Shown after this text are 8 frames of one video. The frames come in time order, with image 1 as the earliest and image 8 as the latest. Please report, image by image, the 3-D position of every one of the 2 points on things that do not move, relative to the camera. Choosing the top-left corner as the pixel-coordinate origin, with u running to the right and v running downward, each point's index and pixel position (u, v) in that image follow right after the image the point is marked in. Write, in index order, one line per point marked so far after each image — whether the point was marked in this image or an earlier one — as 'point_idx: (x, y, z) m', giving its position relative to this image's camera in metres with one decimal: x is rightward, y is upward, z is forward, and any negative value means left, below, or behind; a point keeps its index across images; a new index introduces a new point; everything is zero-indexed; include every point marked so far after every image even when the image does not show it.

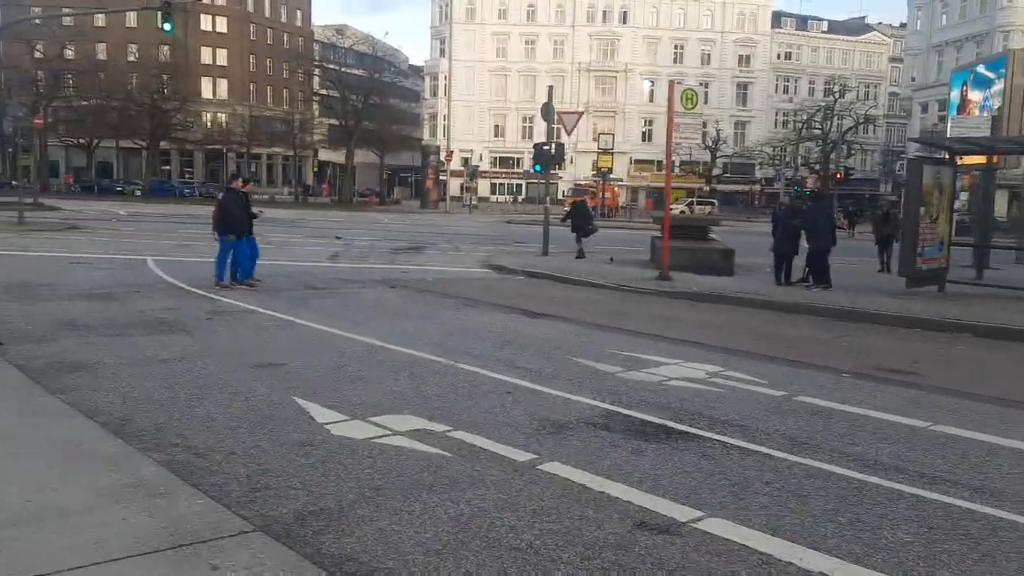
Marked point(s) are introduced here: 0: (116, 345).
0: (-4.0, -0.6, +8.8) m
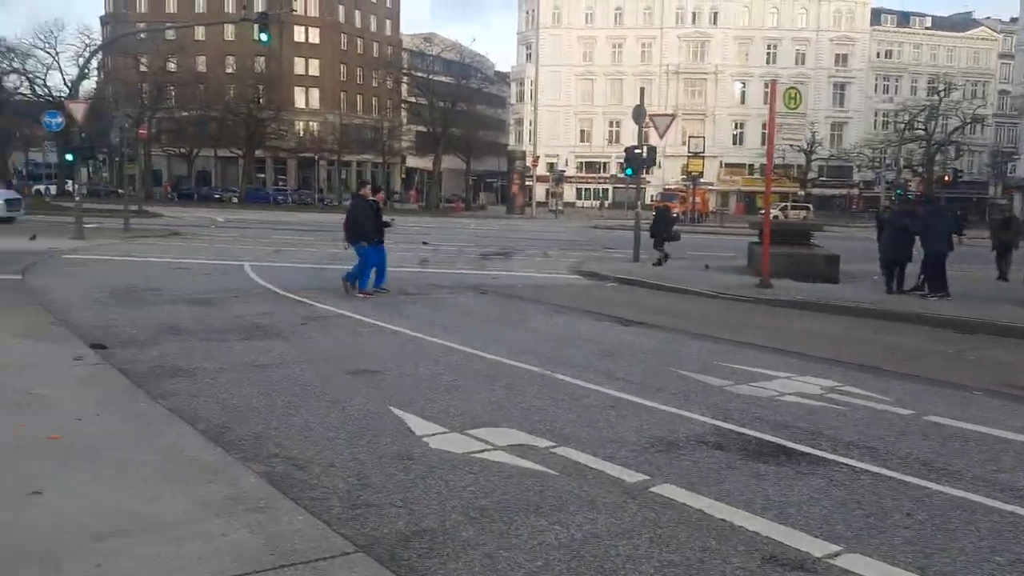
0: (-3.0, -0.6, +8.8) m
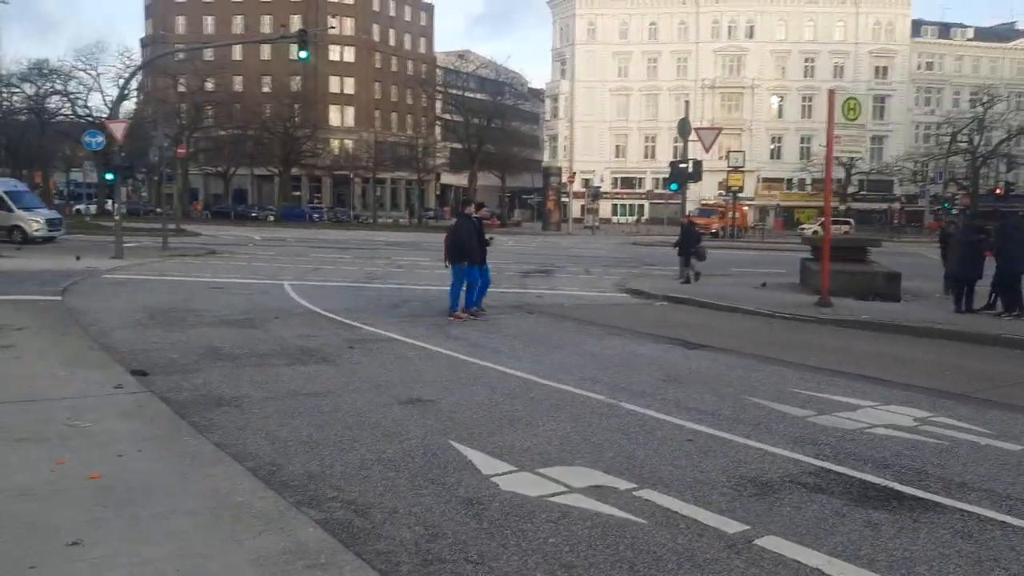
0: (-2.5, -0.9, +8.4) m
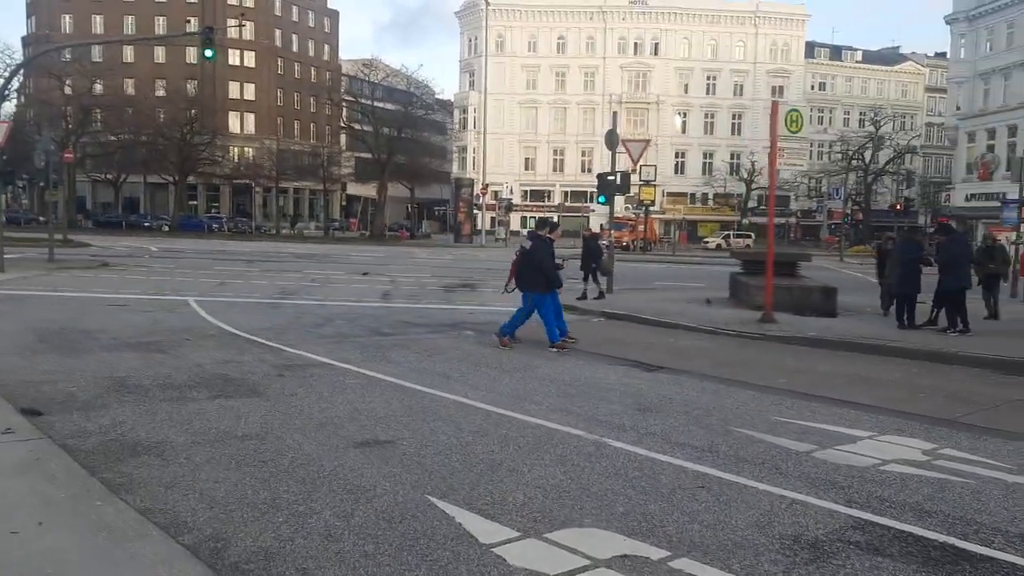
0: (-2.8, -1.1, +7.2) m
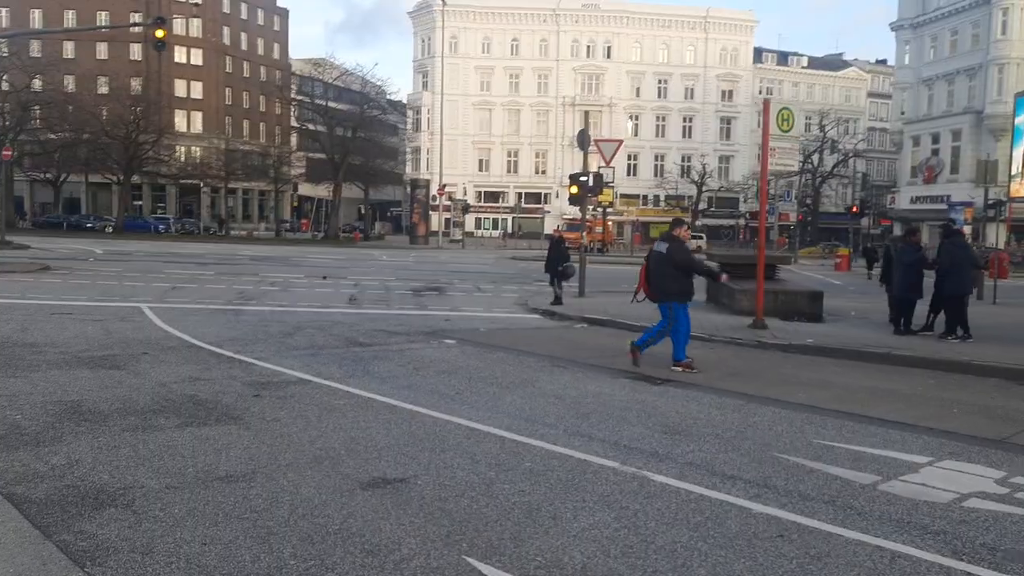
0: (-2.6, -1.1, +6.2) m
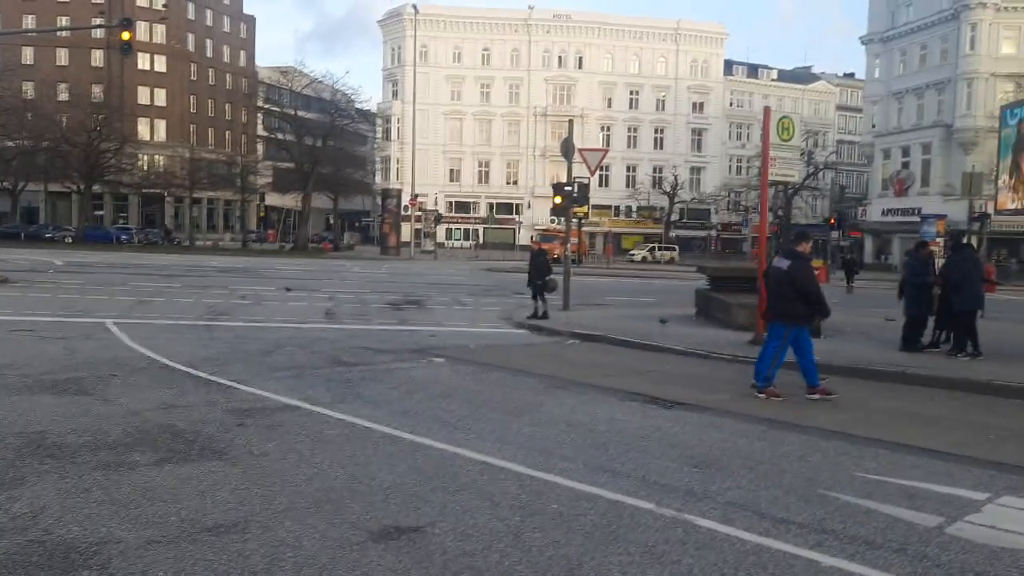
0: (-2.5, -1.3, +5.5) m
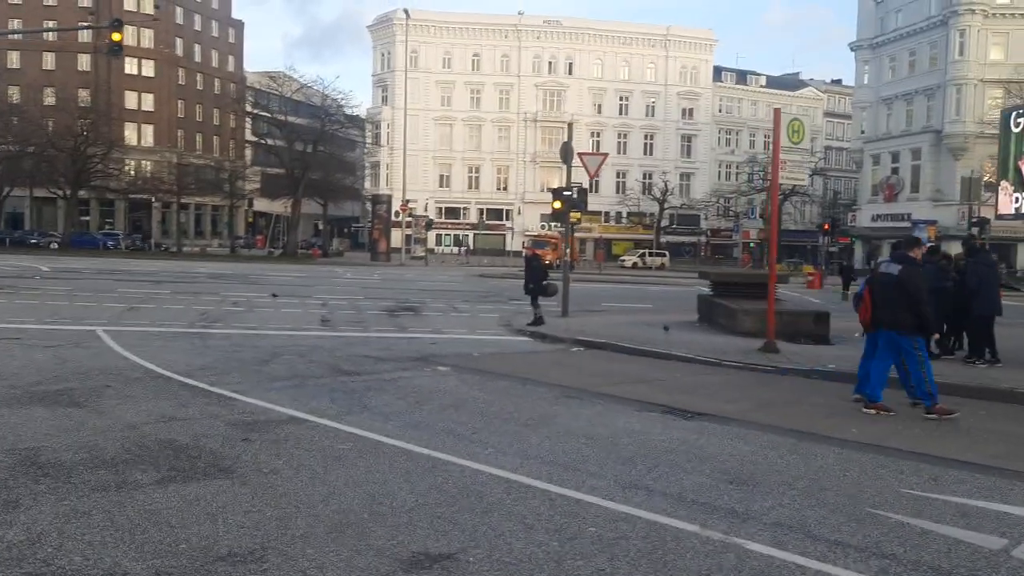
0: (-2.3, -1.3, +5.1) m
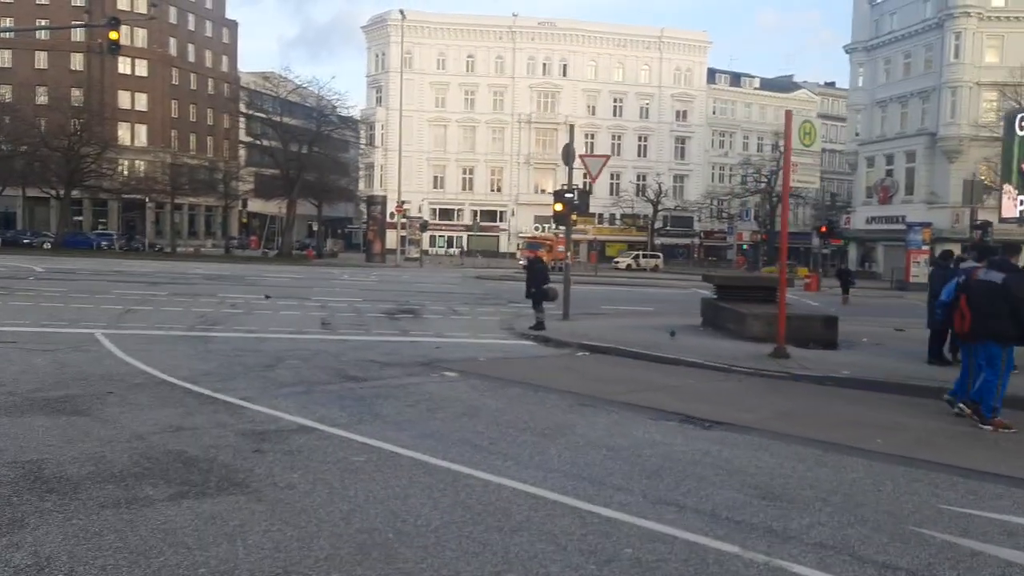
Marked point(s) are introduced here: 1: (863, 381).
0: (-2.1, -1.4, +4.8) m
1: (+4.6, -1.2, +11.3) m
